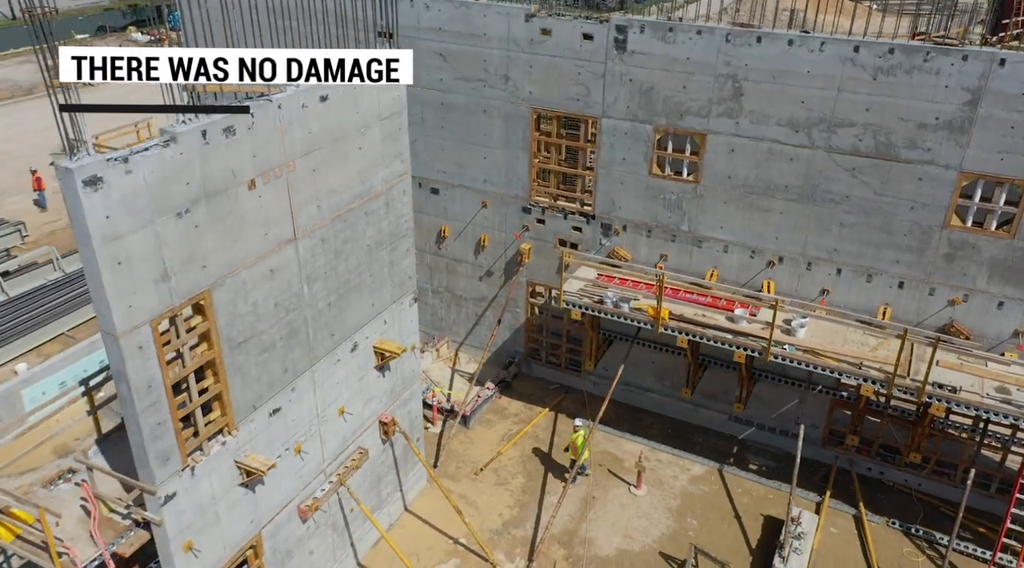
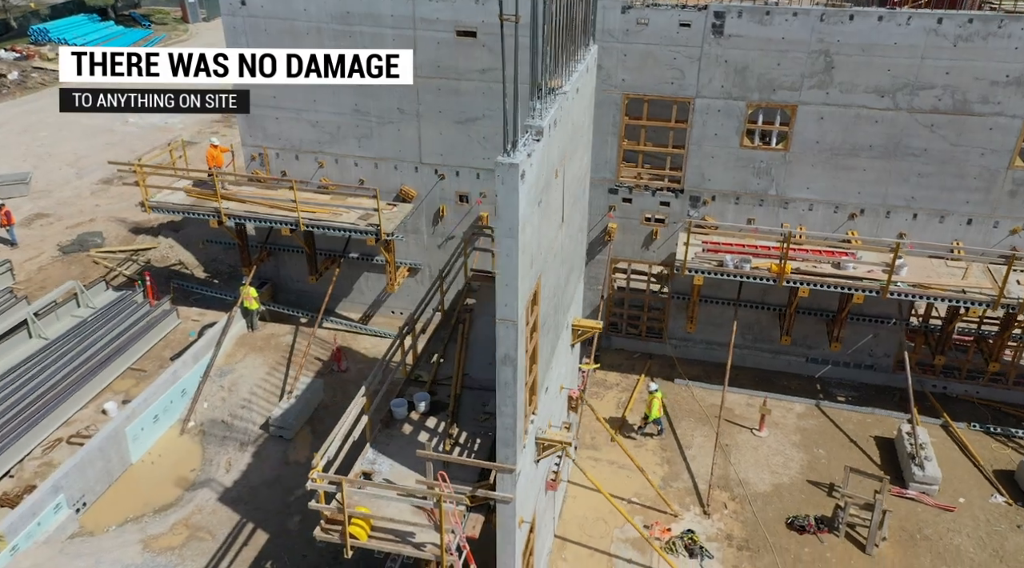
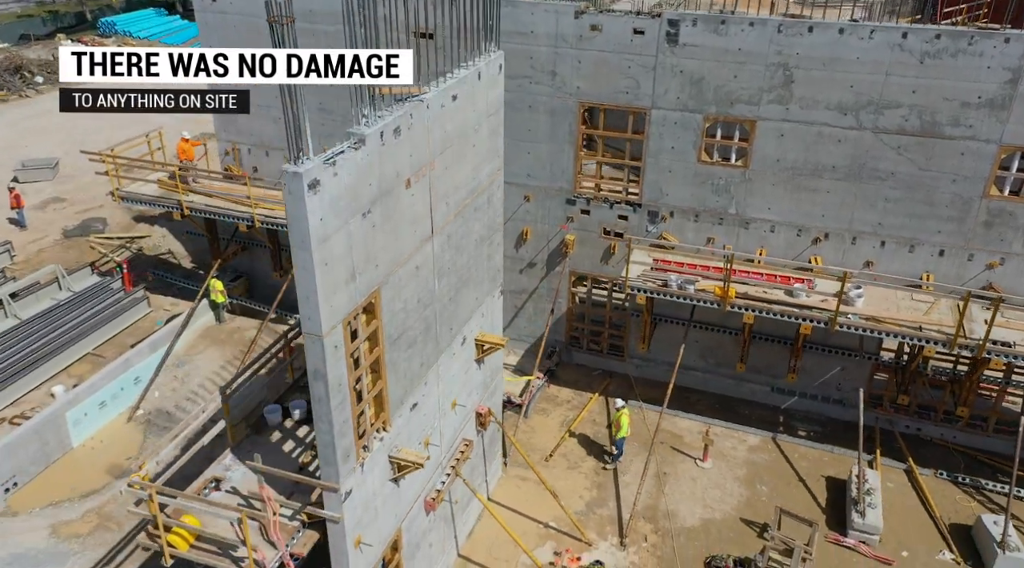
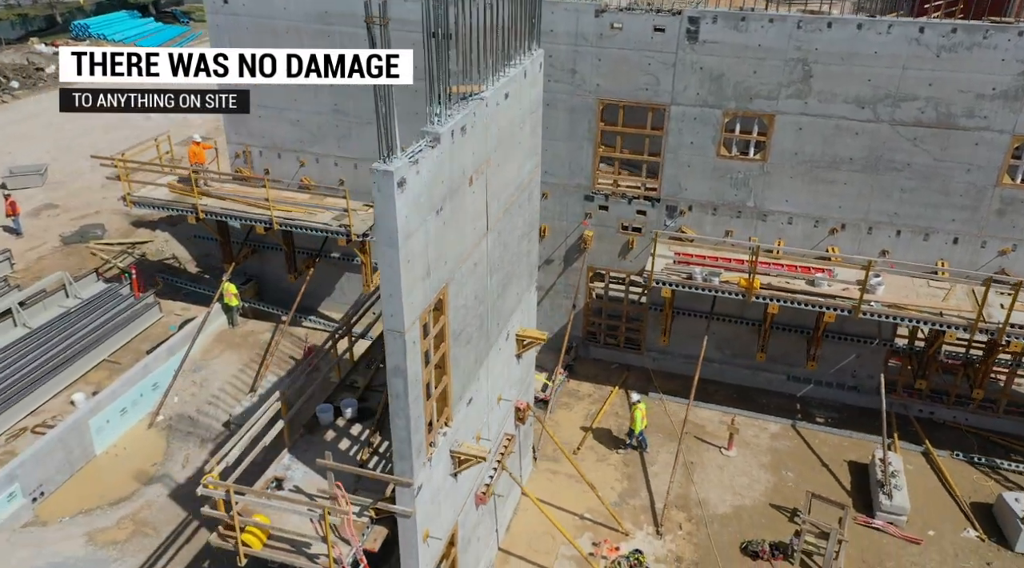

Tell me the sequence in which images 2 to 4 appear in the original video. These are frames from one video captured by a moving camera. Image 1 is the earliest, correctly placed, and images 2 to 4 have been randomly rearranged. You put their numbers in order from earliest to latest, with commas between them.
3, 4, 2
